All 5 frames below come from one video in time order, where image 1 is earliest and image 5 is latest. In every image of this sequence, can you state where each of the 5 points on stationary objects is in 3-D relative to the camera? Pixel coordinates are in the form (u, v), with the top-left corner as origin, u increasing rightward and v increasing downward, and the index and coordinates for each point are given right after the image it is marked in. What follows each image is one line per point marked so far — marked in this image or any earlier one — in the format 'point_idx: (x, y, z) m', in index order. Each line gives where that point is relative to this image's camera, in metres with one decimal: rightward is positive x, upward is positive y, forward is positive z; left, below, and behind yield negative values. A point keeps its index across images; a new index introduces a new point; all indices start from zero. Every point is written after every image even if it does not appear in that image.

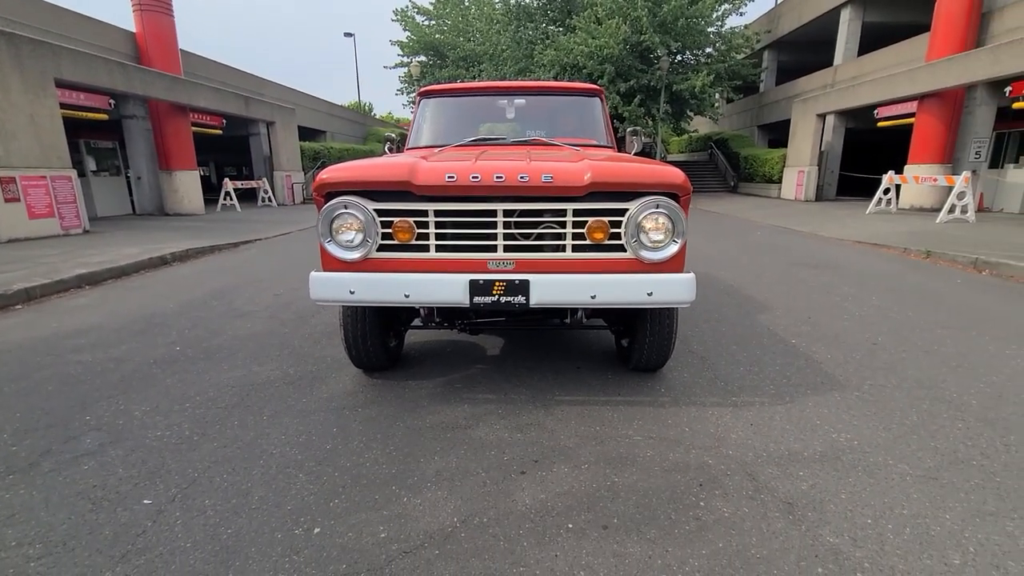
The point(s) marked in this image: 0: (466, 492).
0: (-0.2, -1.0, +2.4) m
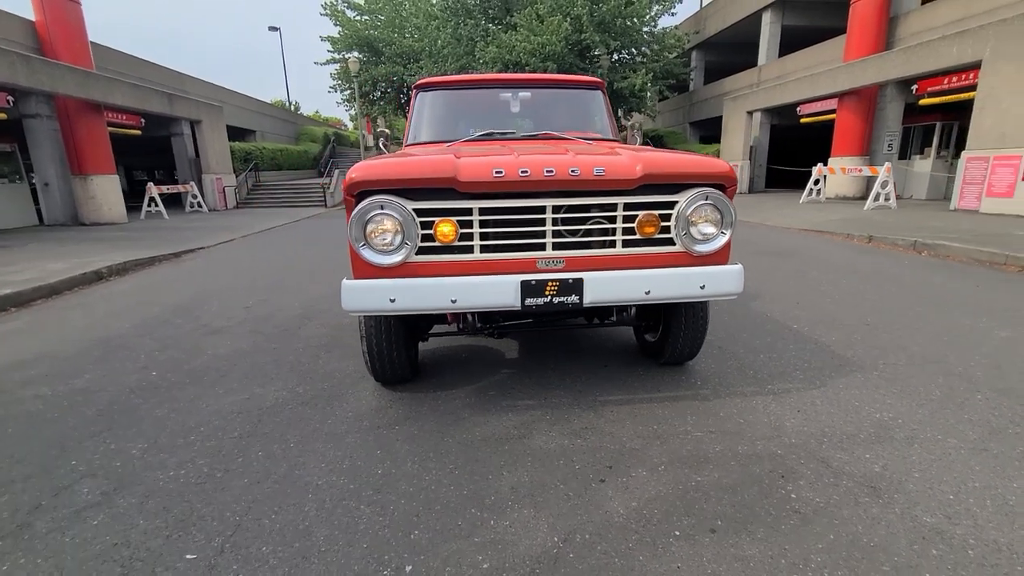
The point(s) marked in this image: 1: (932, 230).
0: (+0.2, -1.0, +2.3) m
1: (+8.4, +1.2, +9.7) m
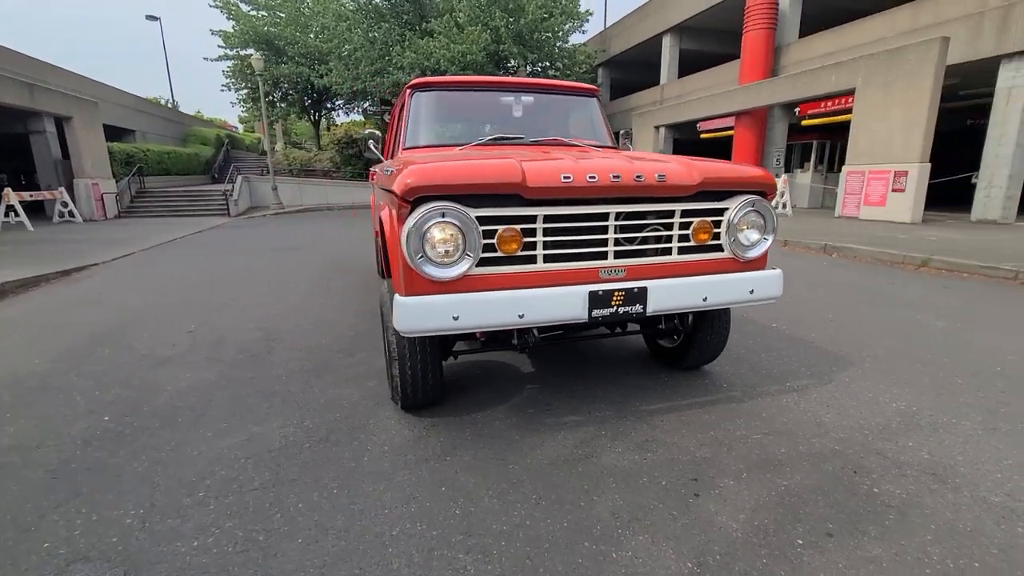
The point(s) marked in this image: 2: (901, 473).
0: (+0.7, -1.1, +2.1) m
1: (+7.2, +1.2, +11.0) m
2: (+2.0, -1.0, +2.5) m
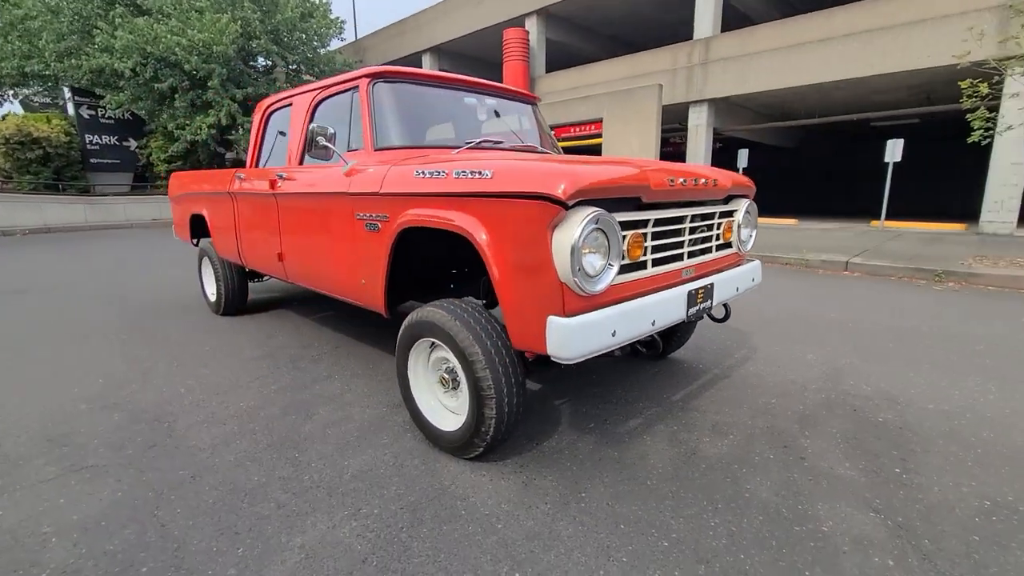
0: (+1.6, -1.0, +2.4) m
1: (+2.8, +1.4, +13.4) m
2: (+2.5, -0.8, +3.4) m
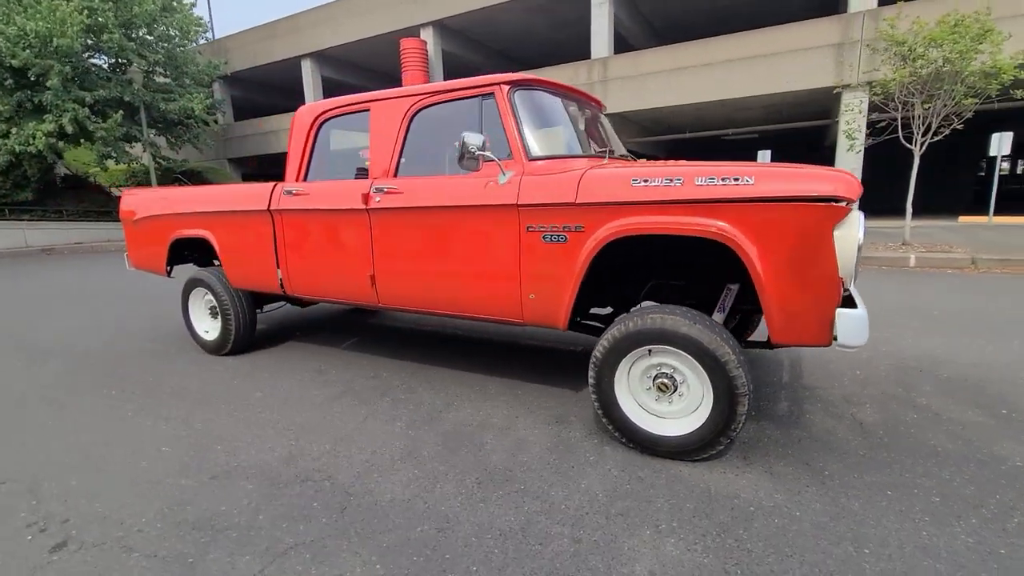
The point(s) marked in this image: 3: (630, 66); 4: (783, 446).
0: (+2.8, -0.9, +2.9) m
1: (+1.1, +1.3, +13.9) m
2: (+3.5, -0.6, +4.1) m
3: (+4.2, +7.8, +17.2) m
4: (+1.6, -0.9, +2.9) m
